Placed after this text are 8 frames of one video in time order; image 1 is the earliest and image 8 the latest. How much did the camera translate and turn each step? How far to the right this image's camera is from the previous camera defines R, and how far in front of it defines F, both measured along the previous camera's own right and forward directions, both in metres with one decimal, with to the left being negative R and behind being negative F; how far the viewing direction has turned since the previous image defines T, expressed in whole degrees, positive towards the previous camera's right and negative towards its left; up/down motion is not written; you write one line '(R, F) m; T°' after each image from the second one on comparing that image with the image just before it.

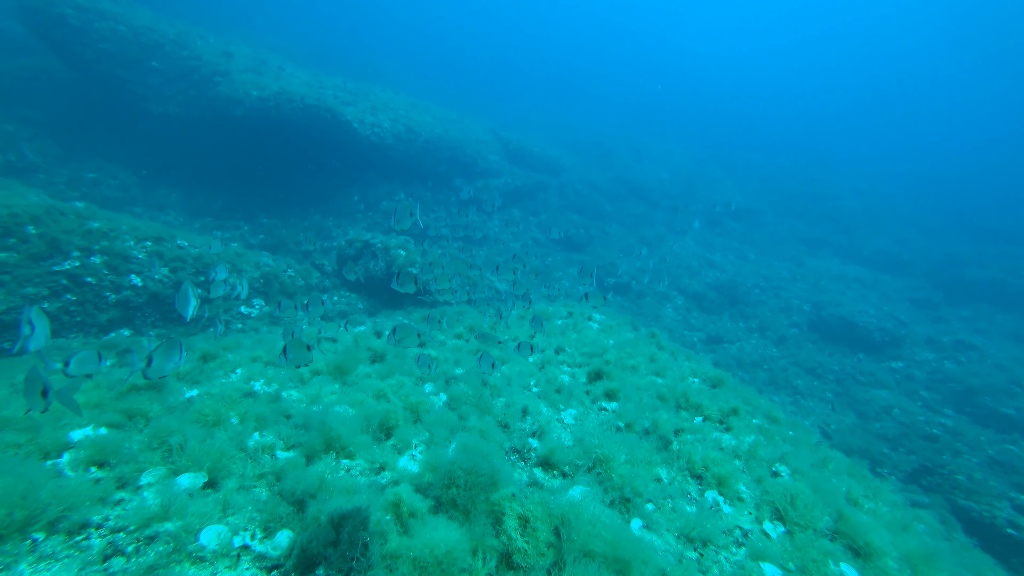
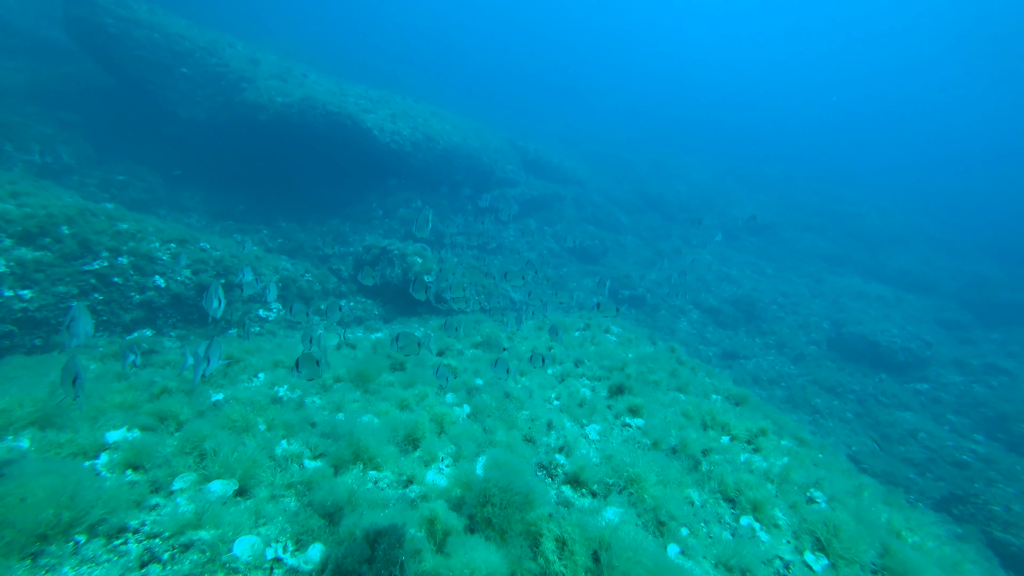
(-0.1, 0.0) m; -1°
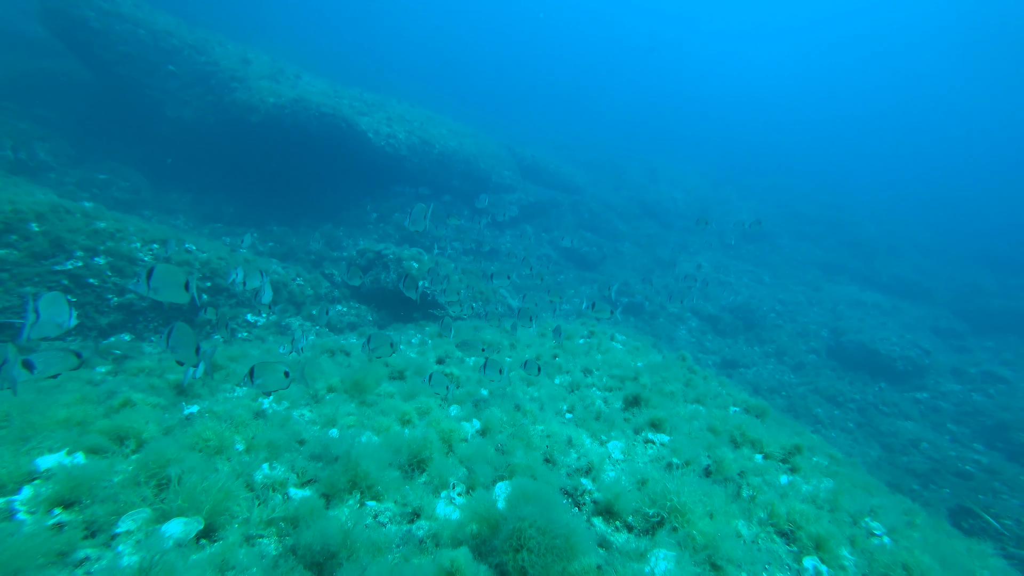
(-0.2, +0.4) m; +1°
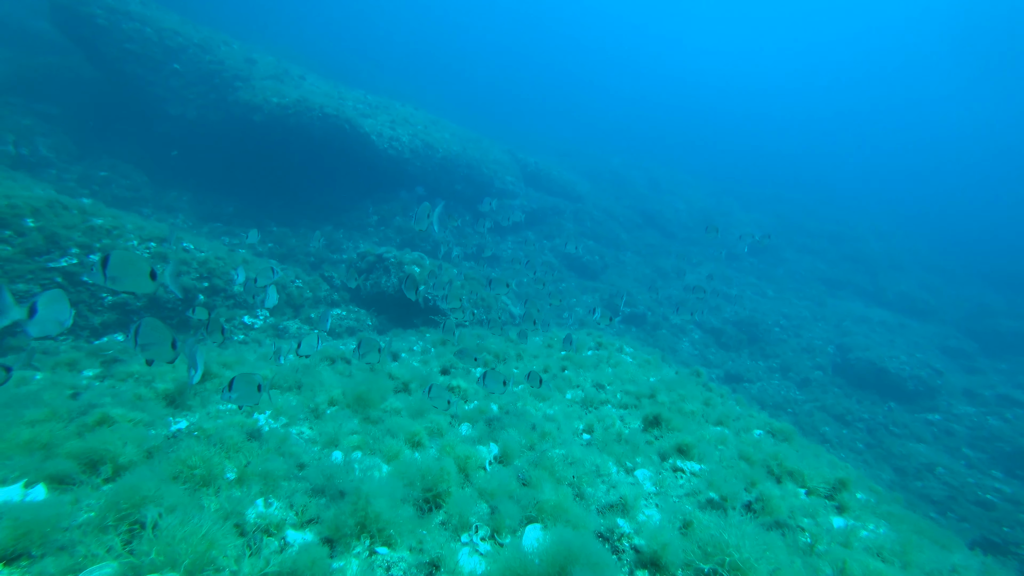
(-0.2, +0.3) m; 0°
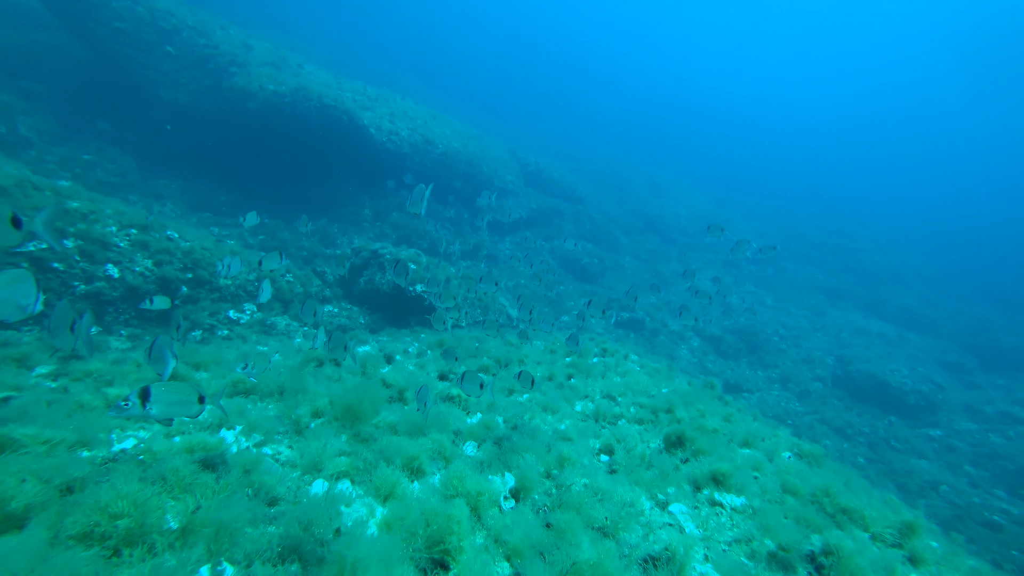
(-0.2, +0.5) m; +1°
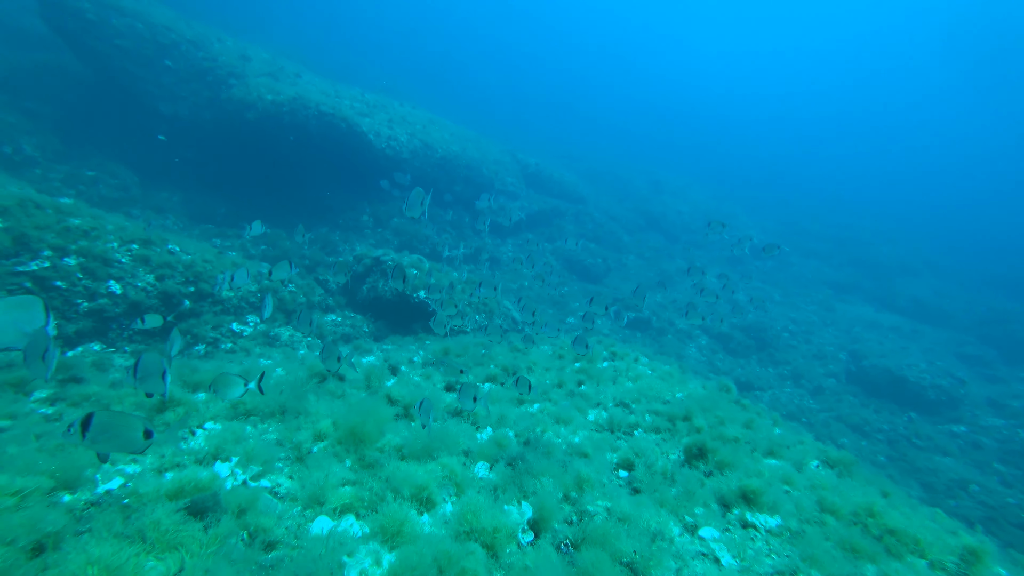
(0.0, +0.2) m; -1°
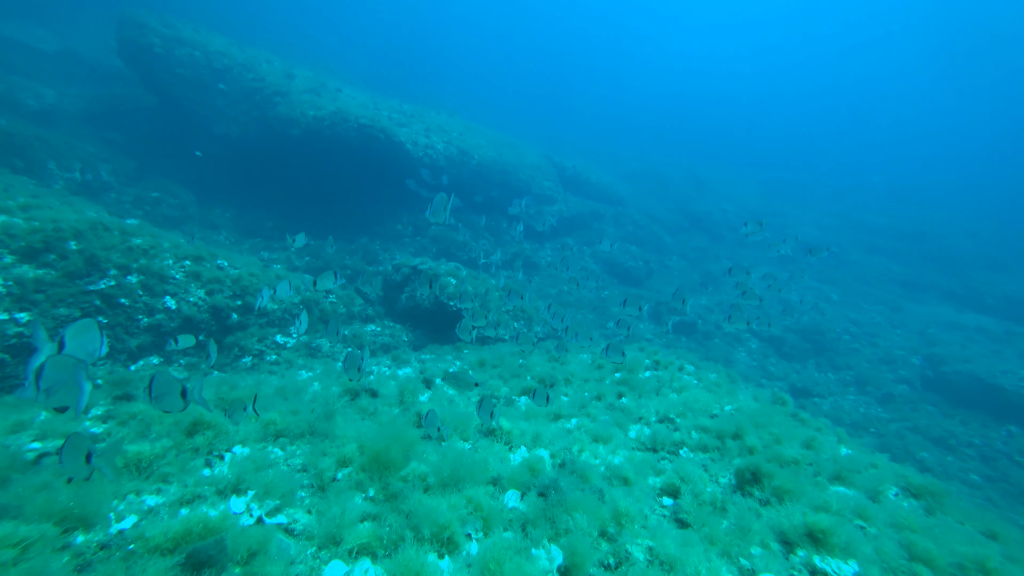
(+0.1, +0.2) m; -5°
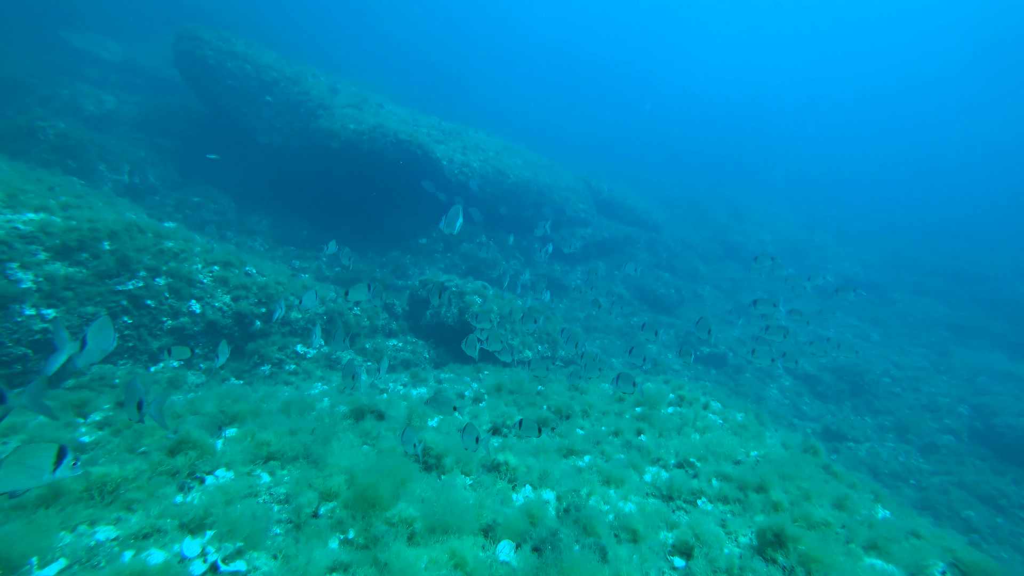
(+0.1, +0.2) m; -4°
